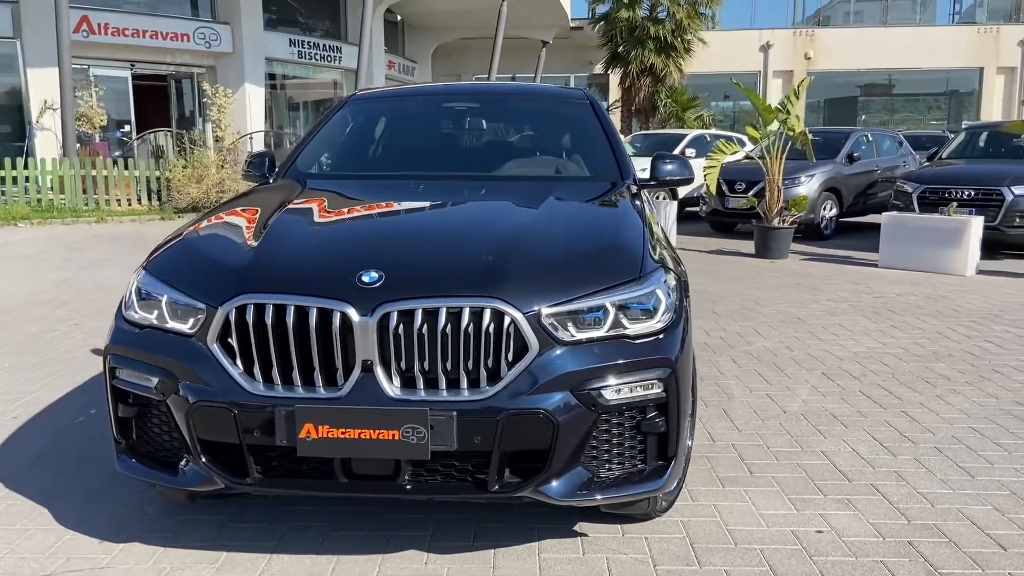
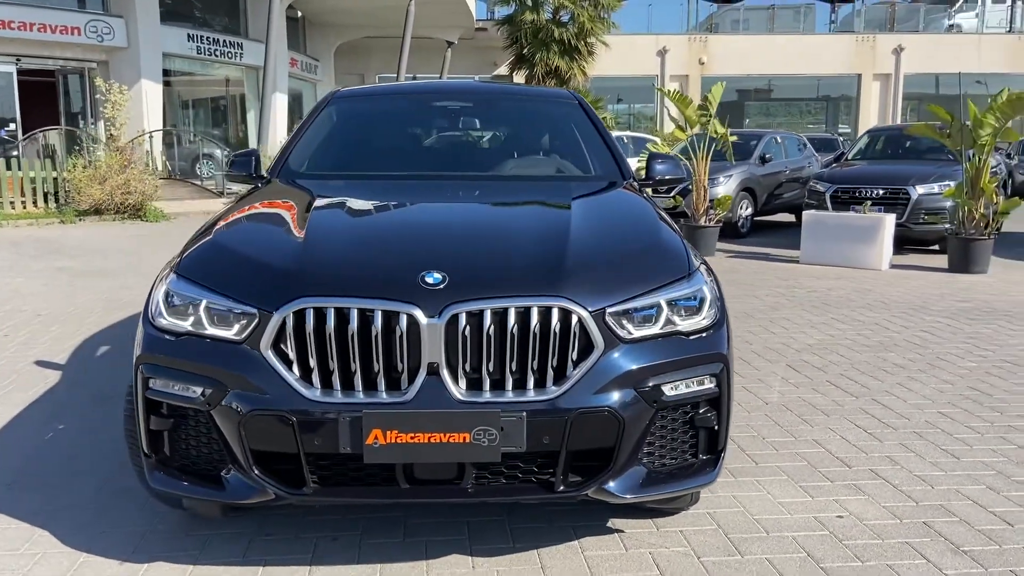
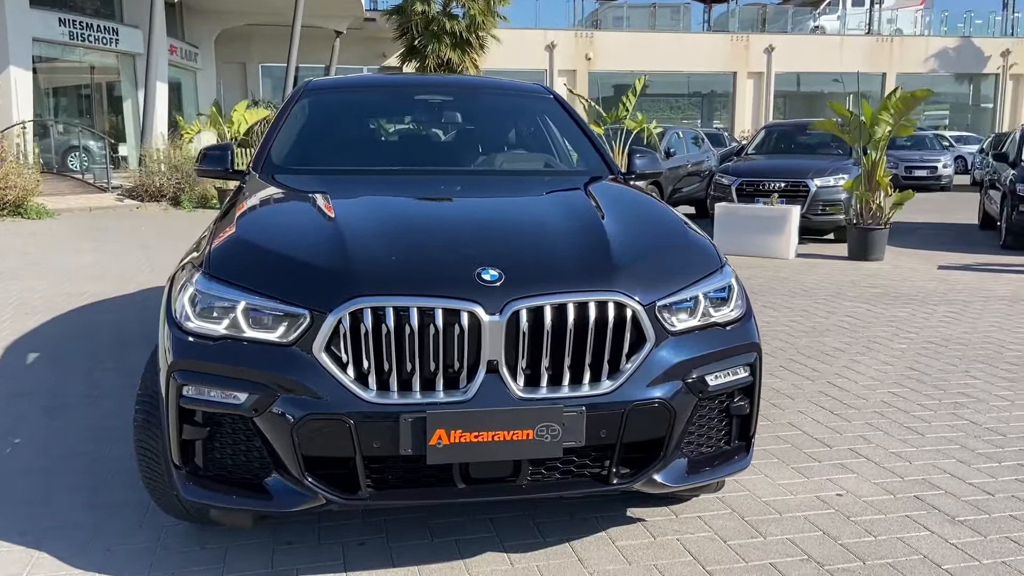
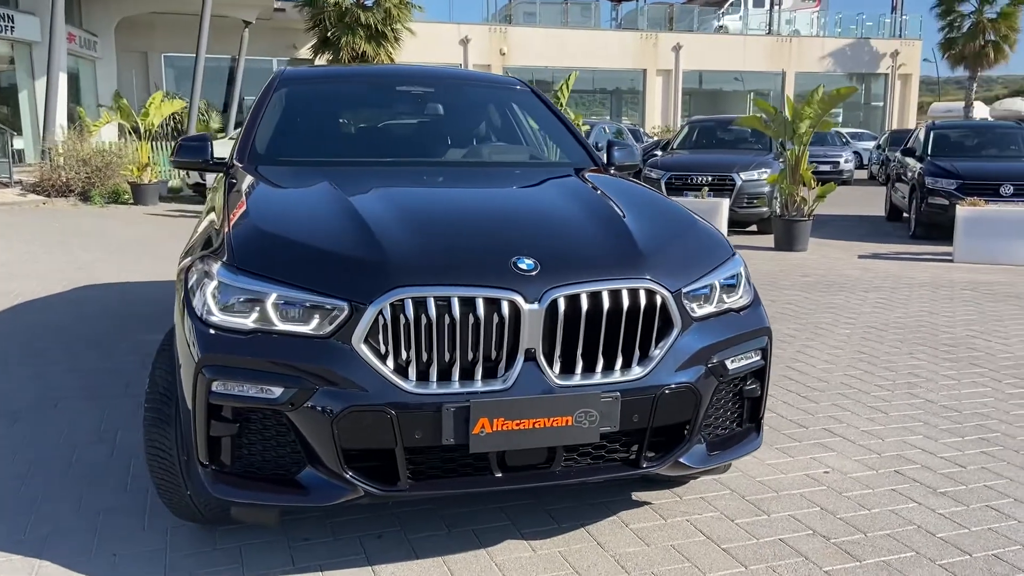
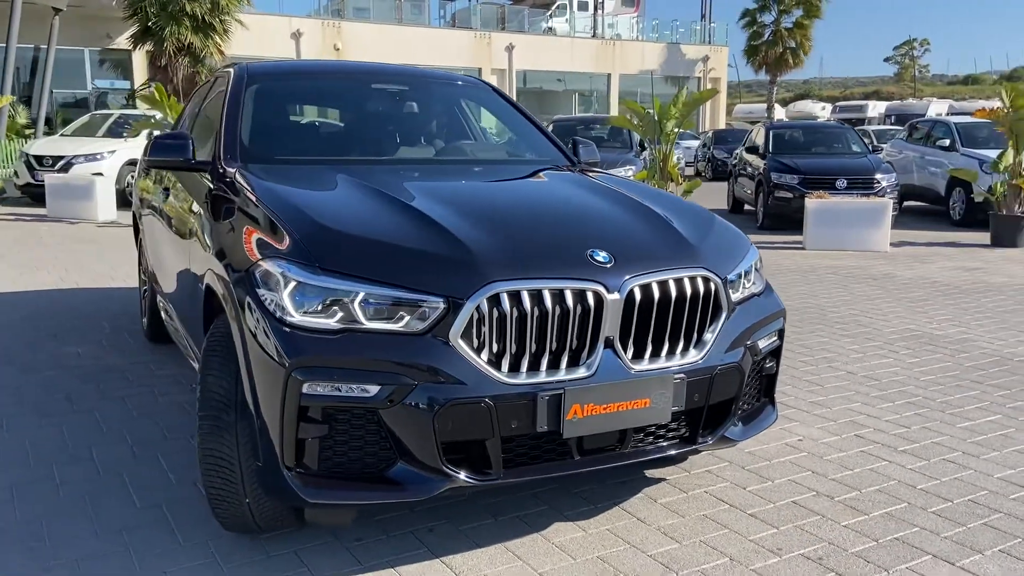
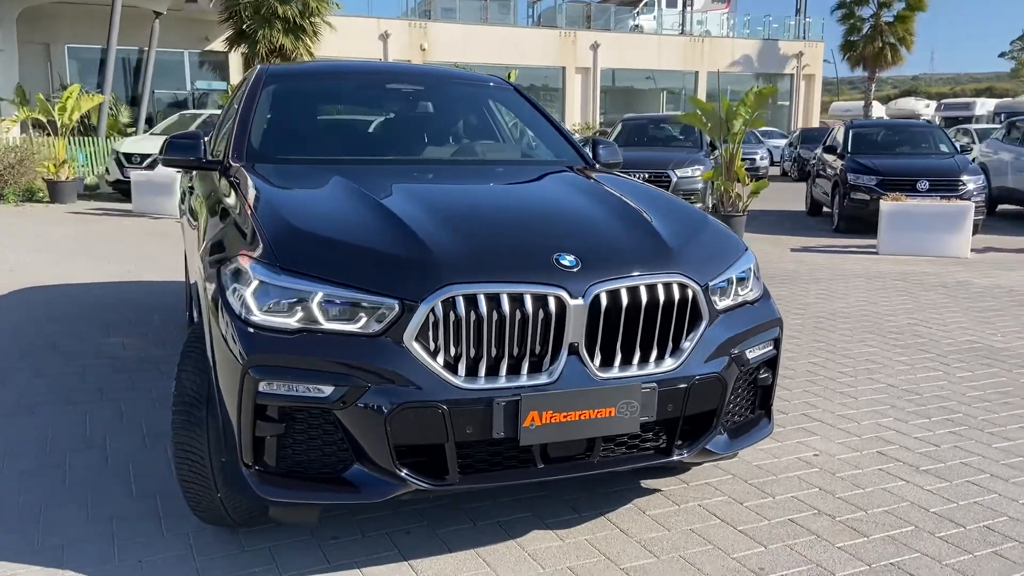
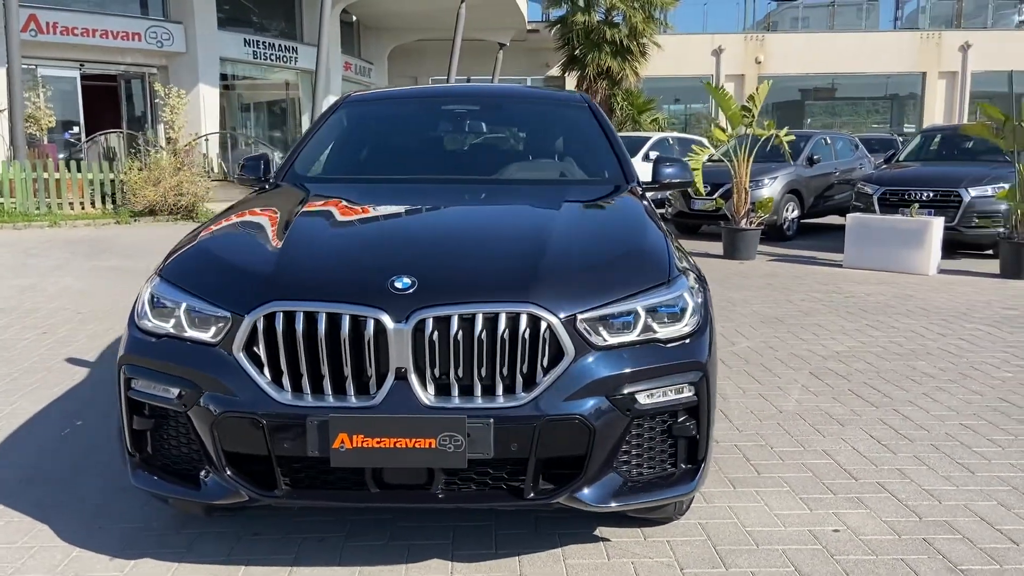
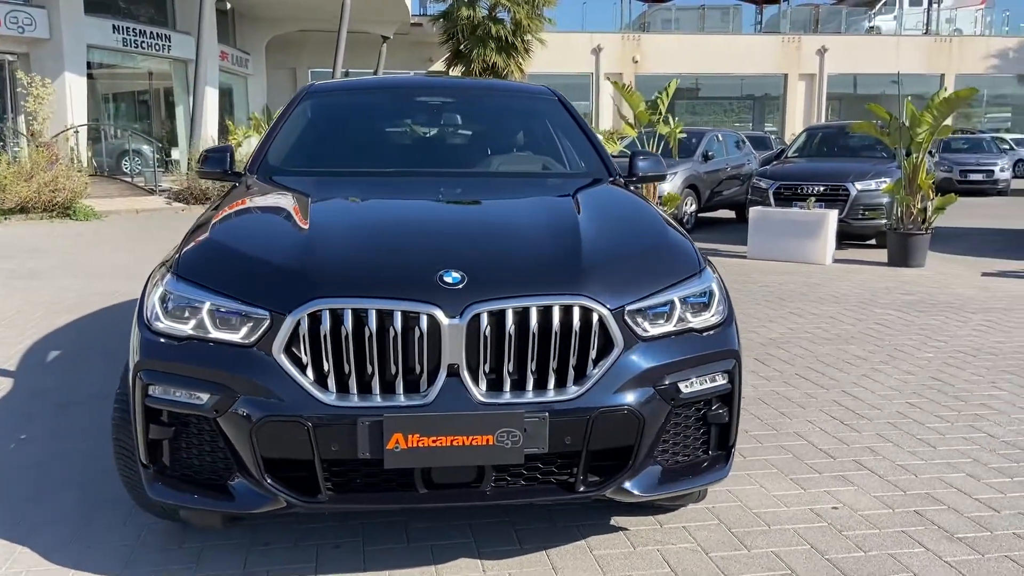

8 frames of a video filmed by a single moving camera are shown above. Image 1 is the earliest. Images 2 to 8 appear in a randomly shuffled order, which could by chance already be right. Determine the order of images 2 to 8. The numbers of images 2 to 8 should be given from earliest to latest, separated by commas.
7, 2, 8, 3, 4, 6, 5
